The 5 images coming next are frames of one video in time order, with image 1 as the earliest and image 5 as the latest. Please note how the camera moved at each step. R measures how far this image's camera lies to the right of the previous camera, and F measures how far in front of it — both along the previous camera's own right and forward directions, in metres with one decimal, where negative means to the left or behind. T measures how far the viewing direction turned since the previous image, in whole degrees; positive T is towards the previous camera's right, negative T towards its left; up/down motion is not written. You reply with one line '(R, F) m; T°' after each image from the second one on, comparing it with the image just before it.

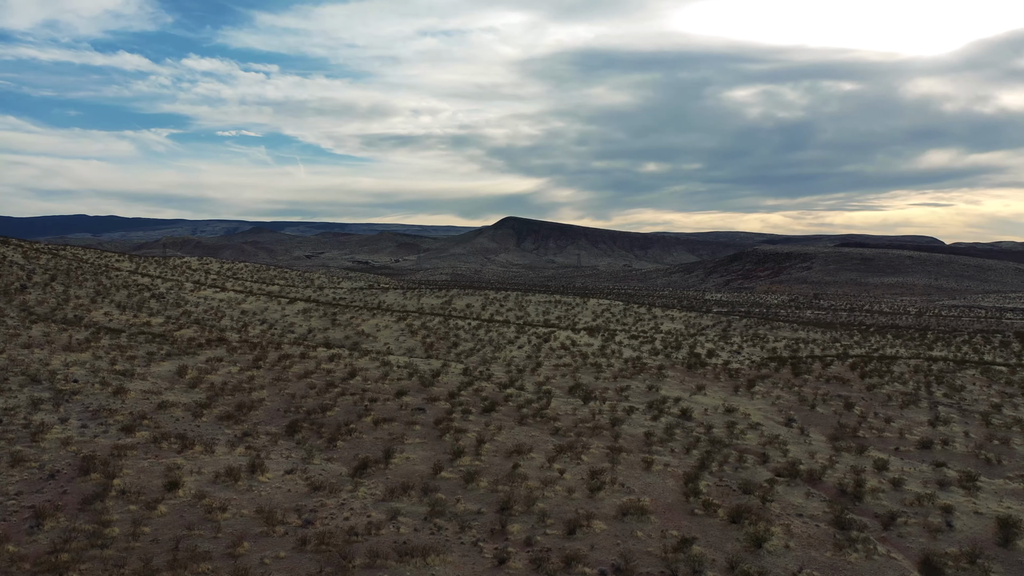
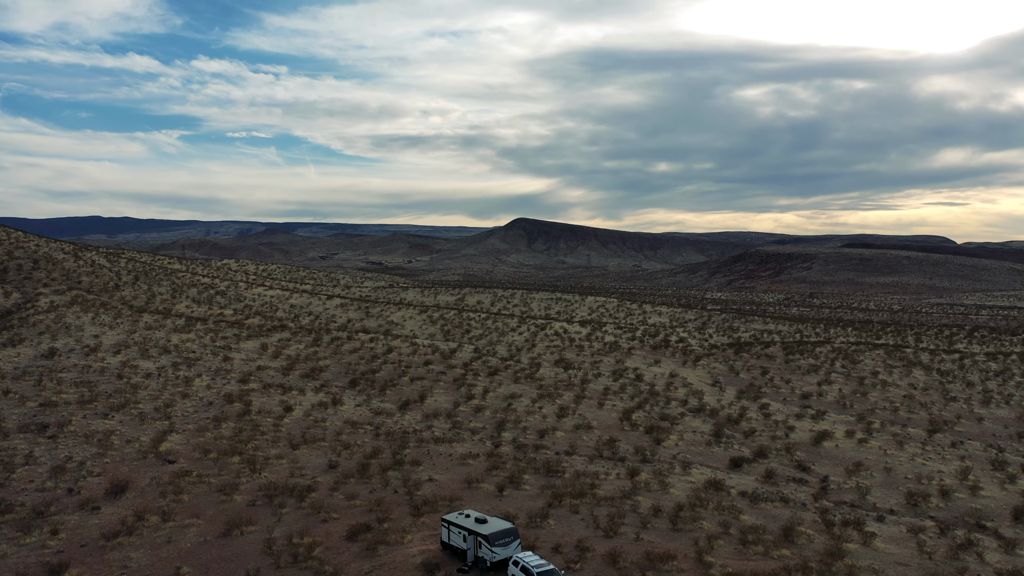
(+0.5, -8.2) m; -1°
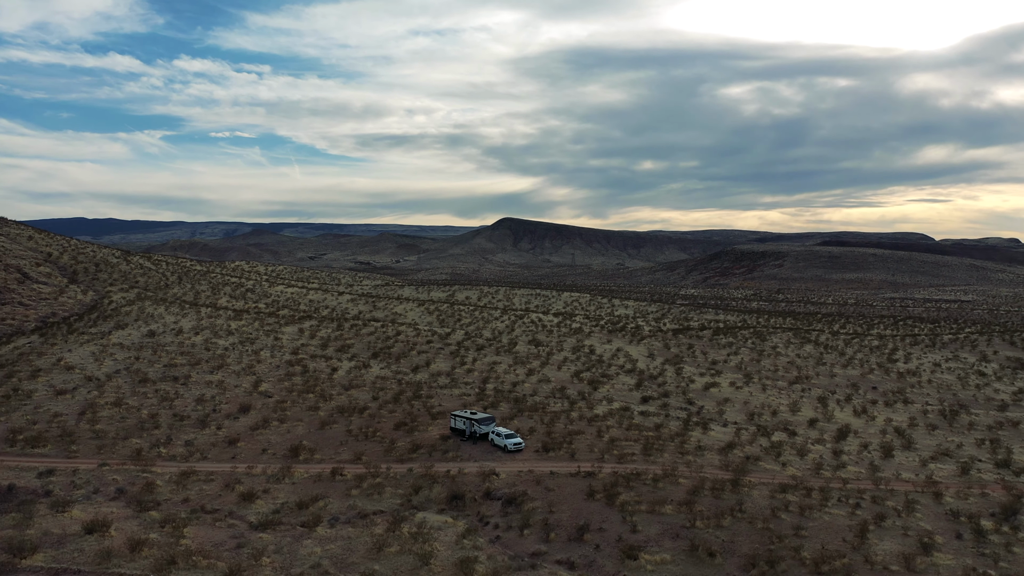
(+0.2, -9.4) m; +1°
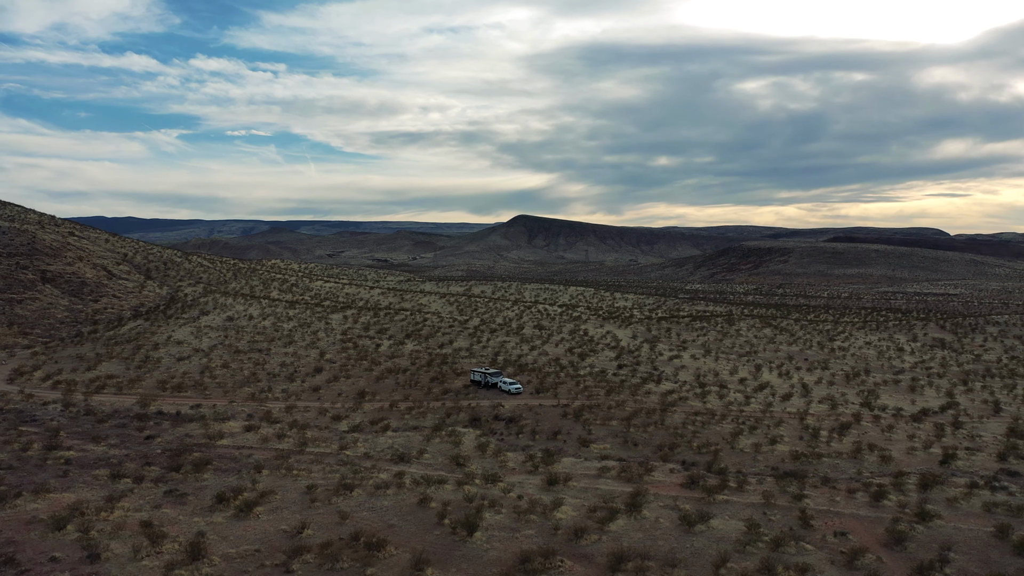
(+0.5, -8.7) m; -1°
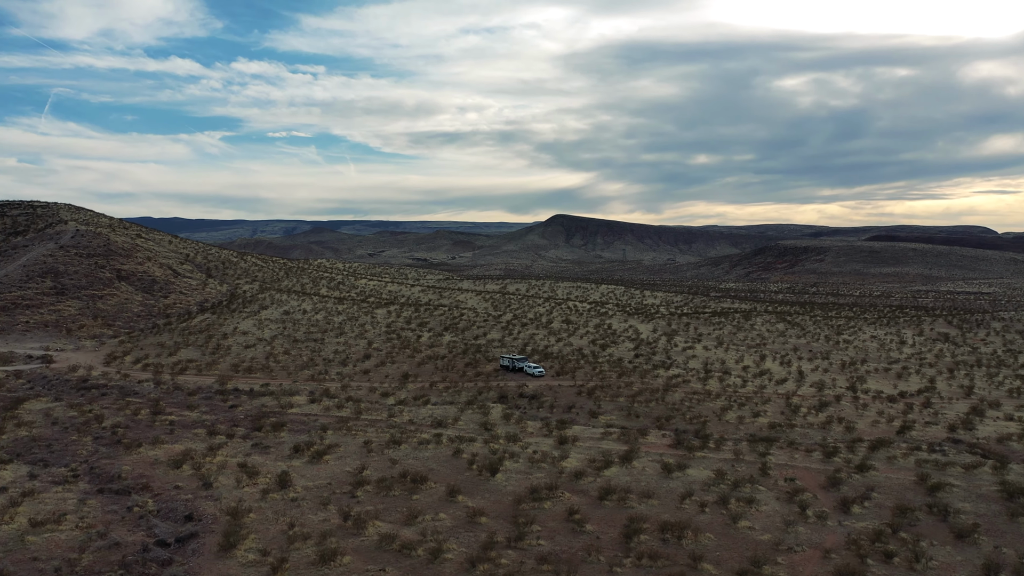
(+0.6, -4.3) m; -3°
